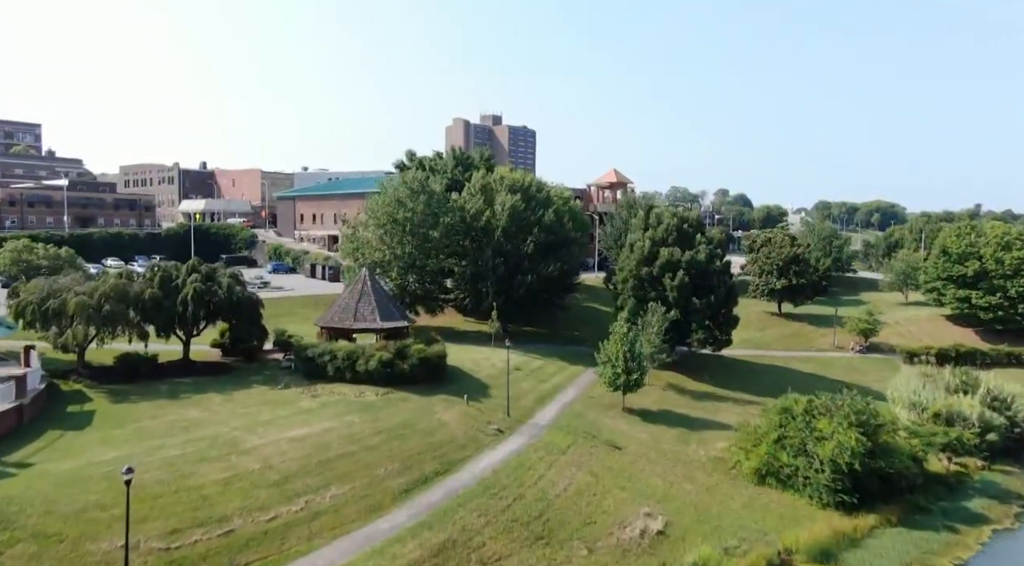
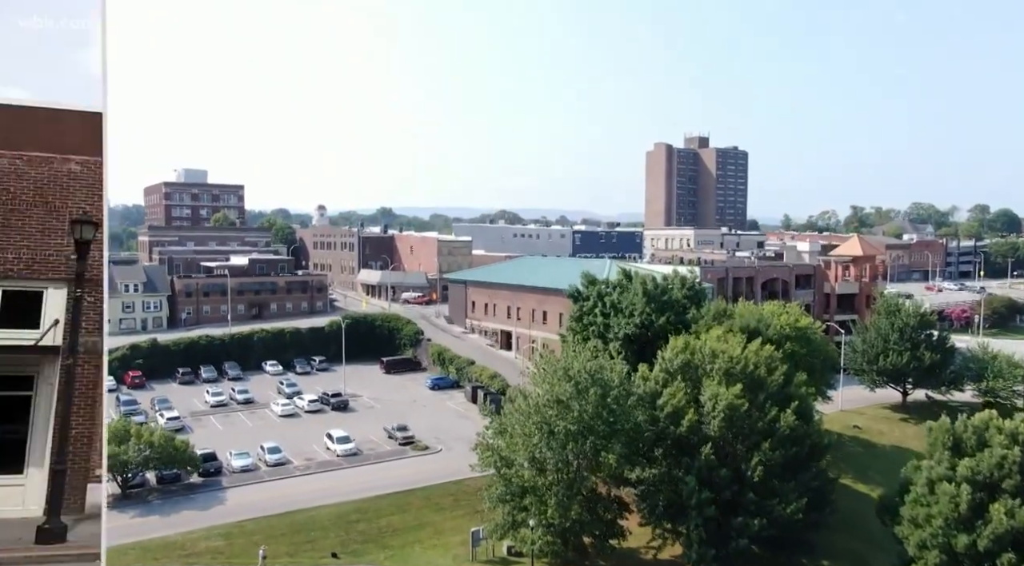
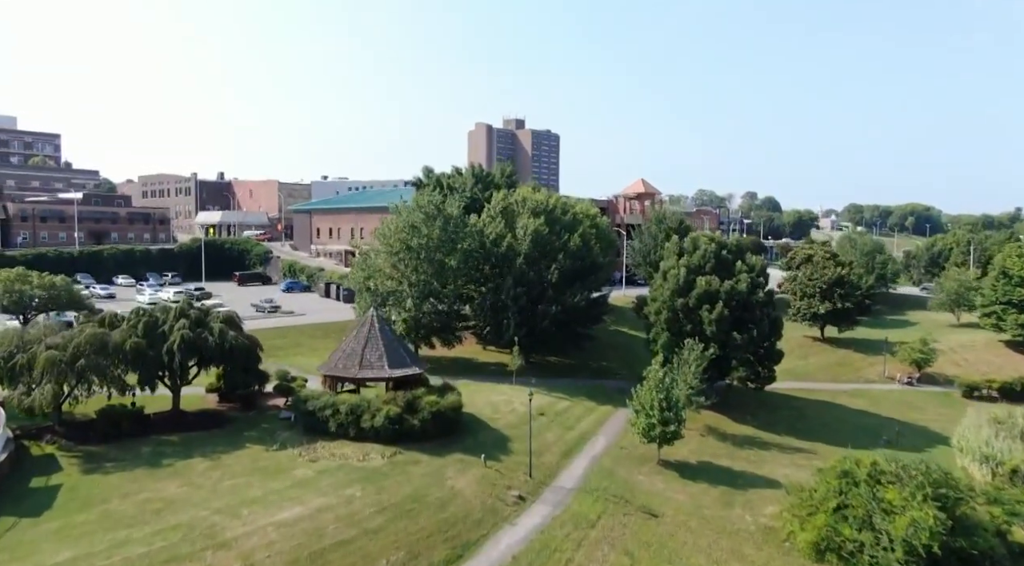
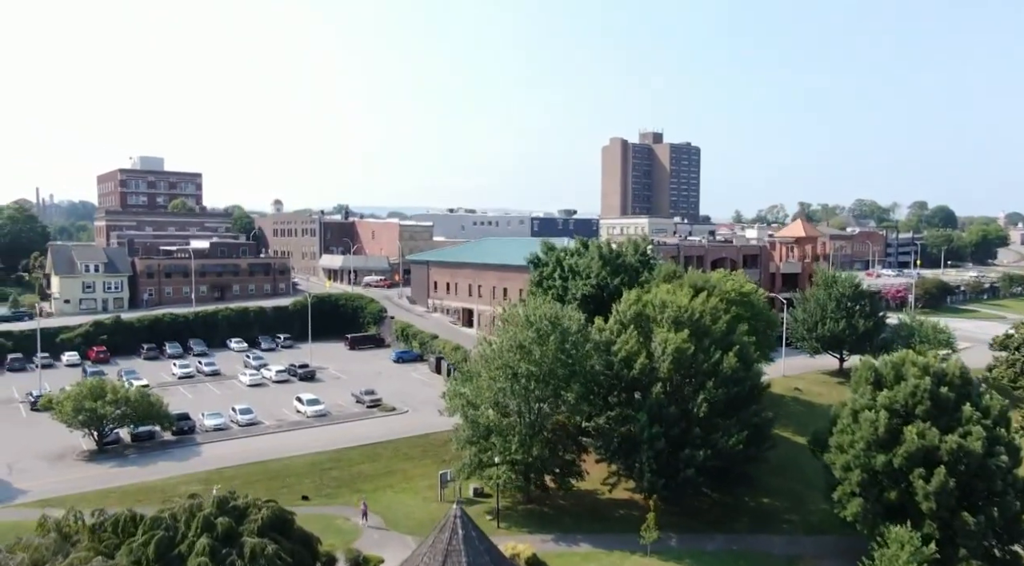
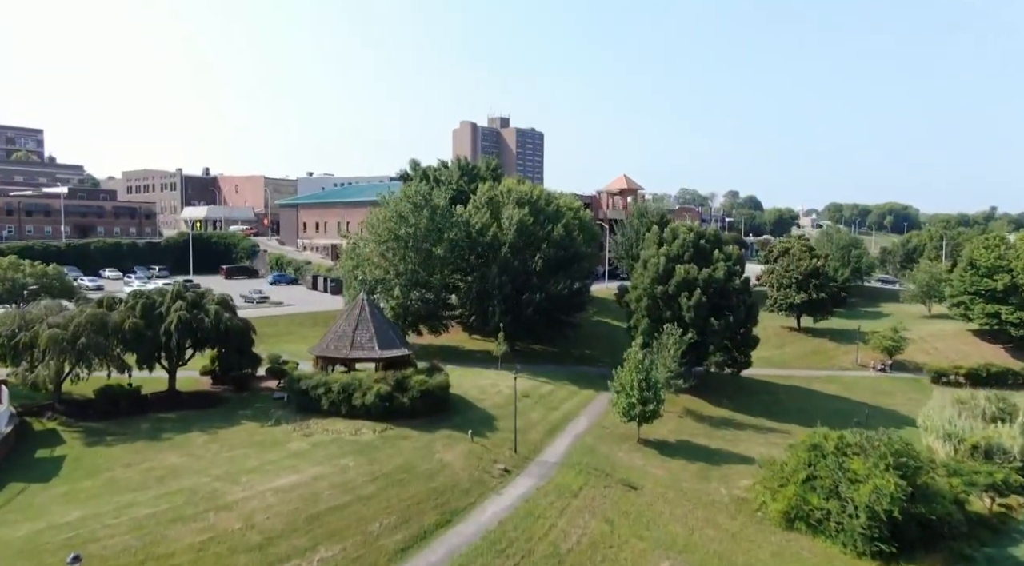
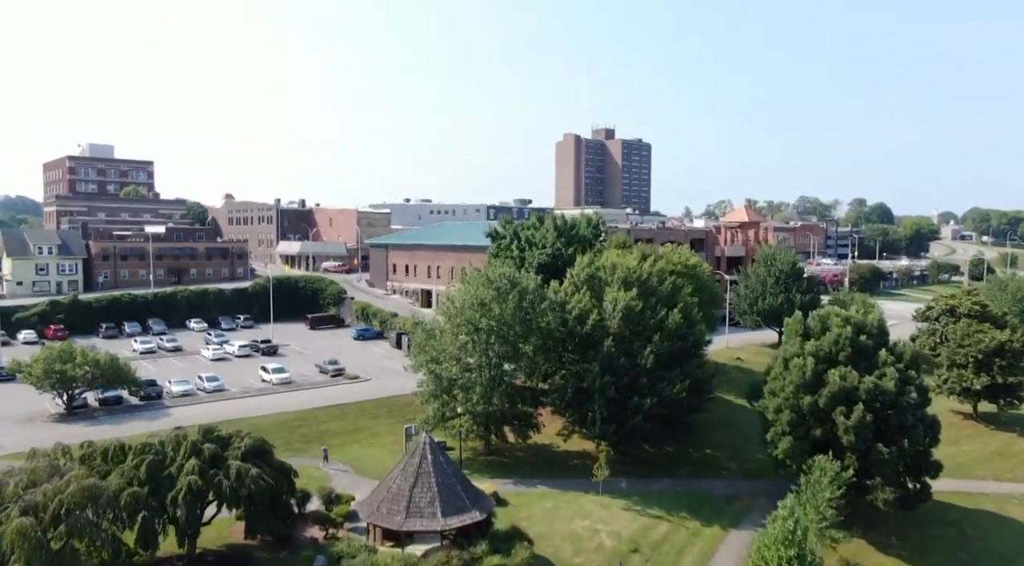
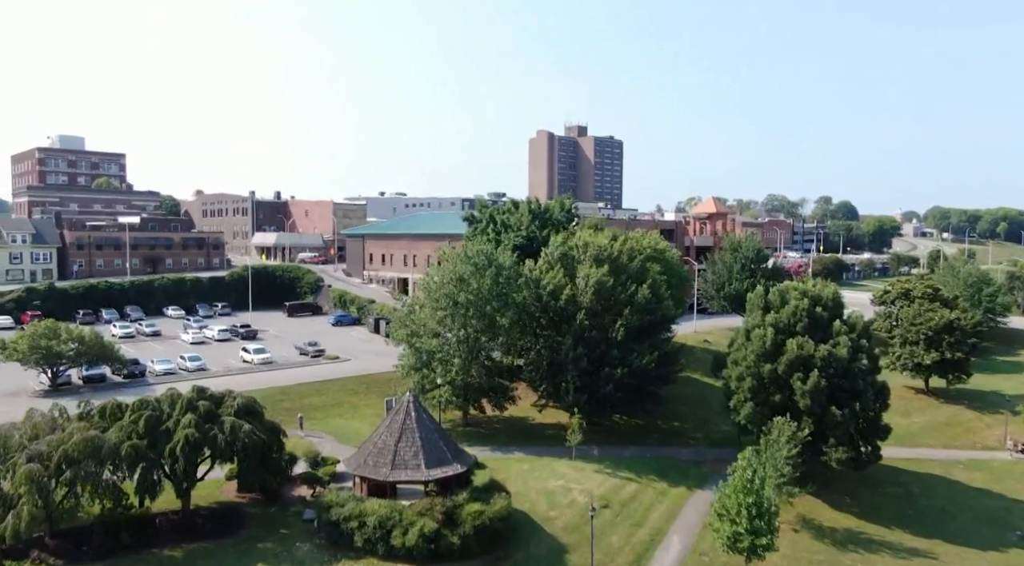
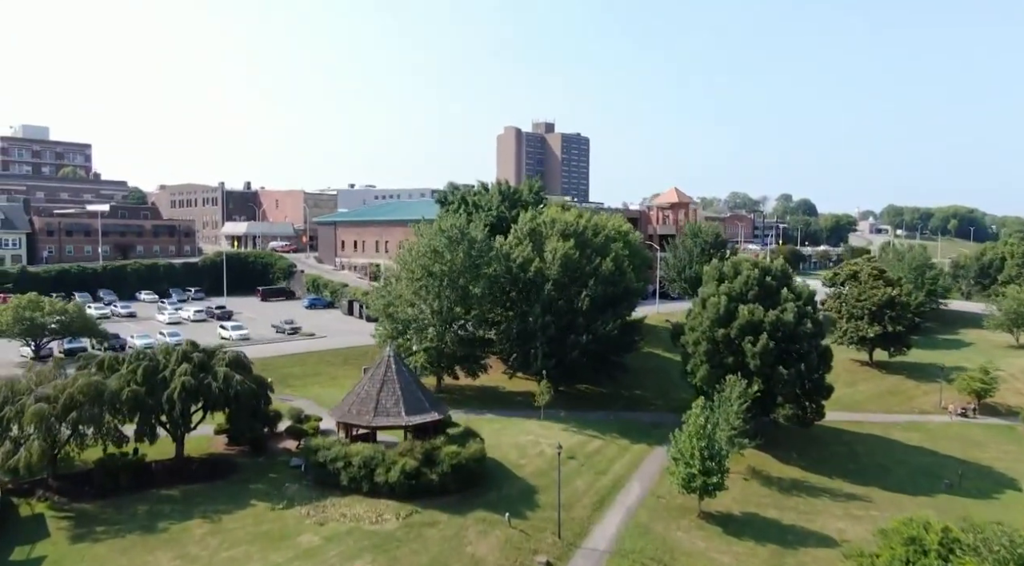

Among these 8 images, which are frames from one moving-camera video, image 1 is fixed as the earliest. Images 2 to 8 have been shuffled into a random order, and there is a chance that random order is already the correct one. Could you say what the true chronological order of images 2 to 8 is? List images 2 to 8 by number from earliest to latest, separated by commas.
5, 3, 8, 7, 6, 4, 2
